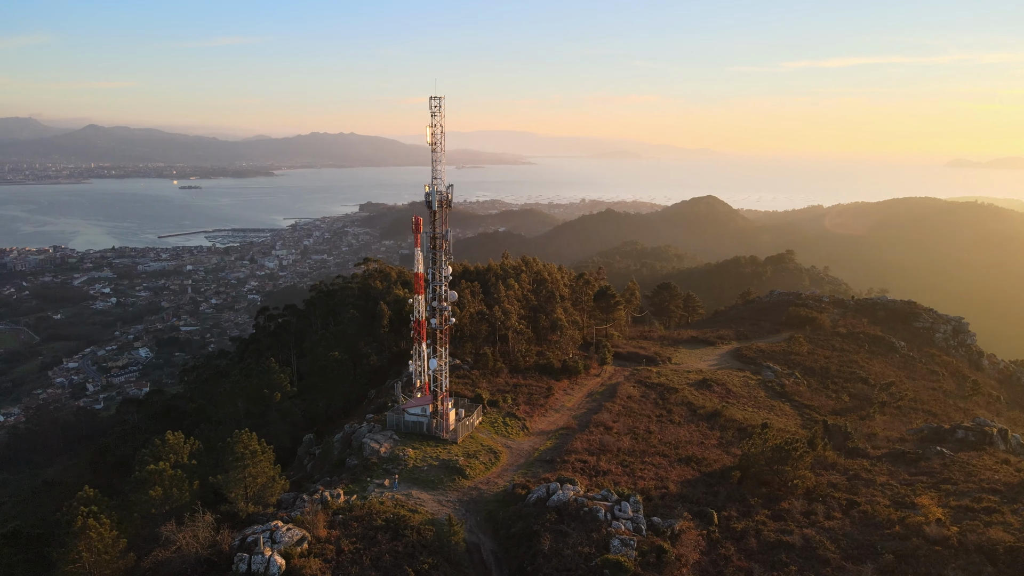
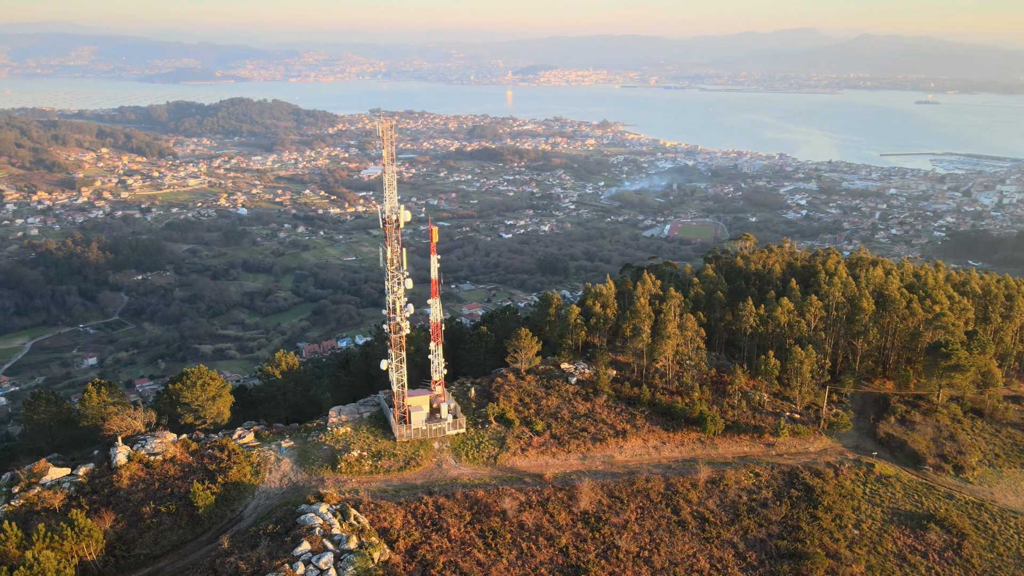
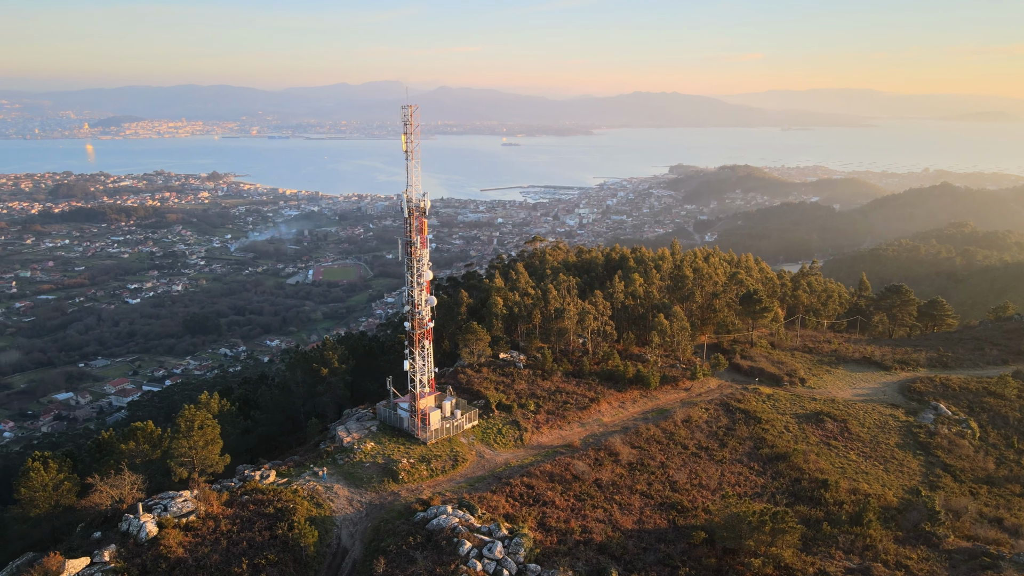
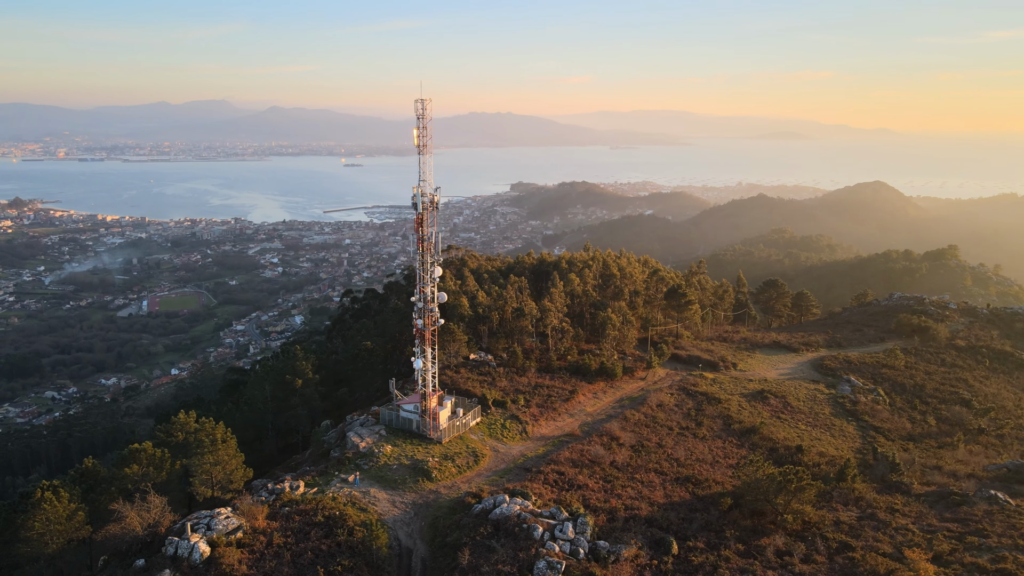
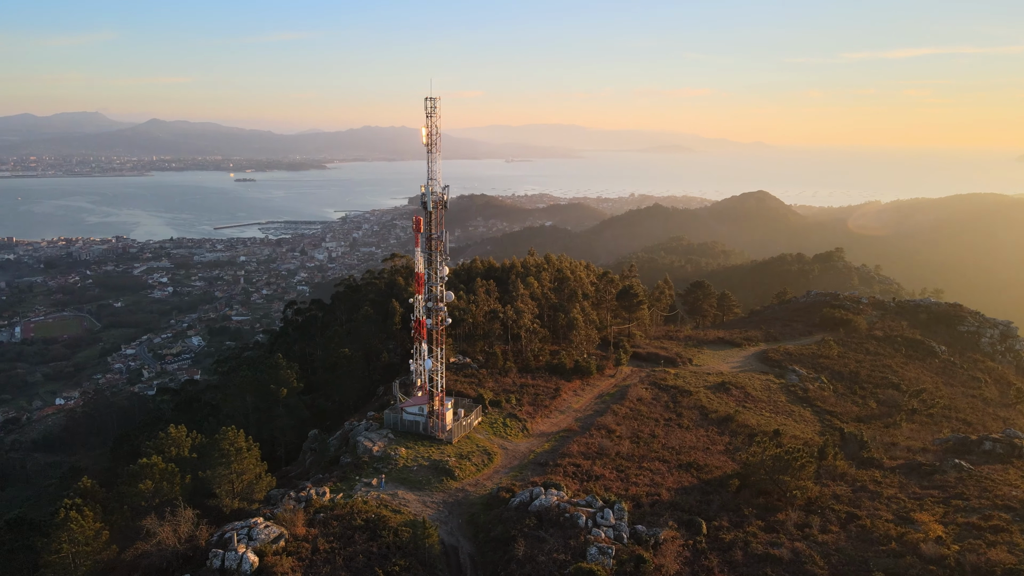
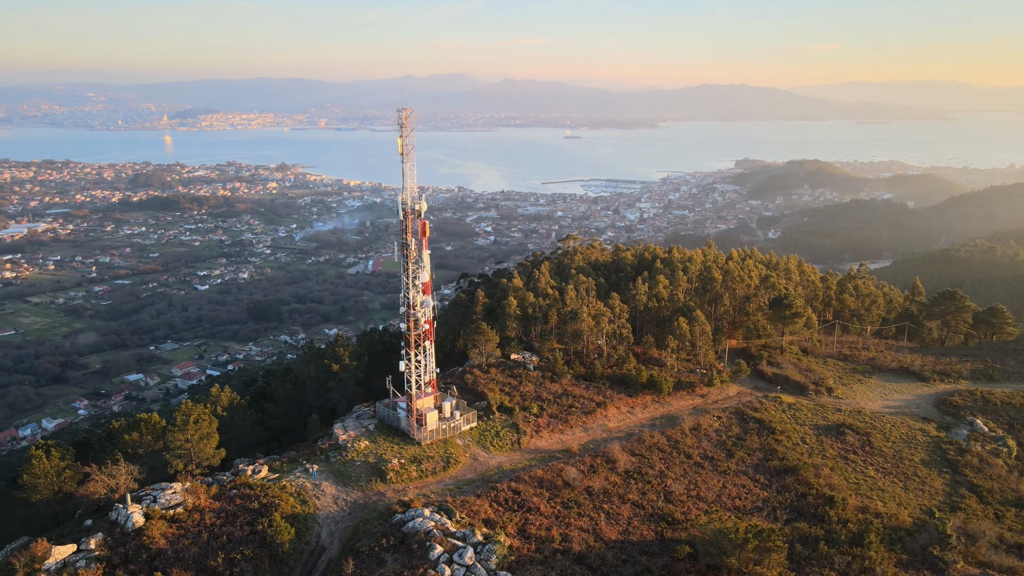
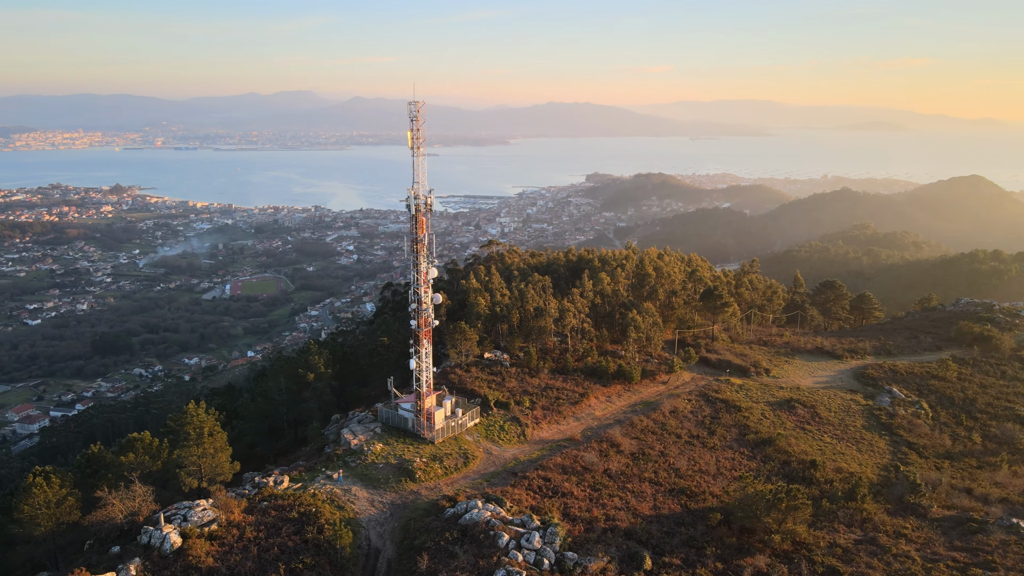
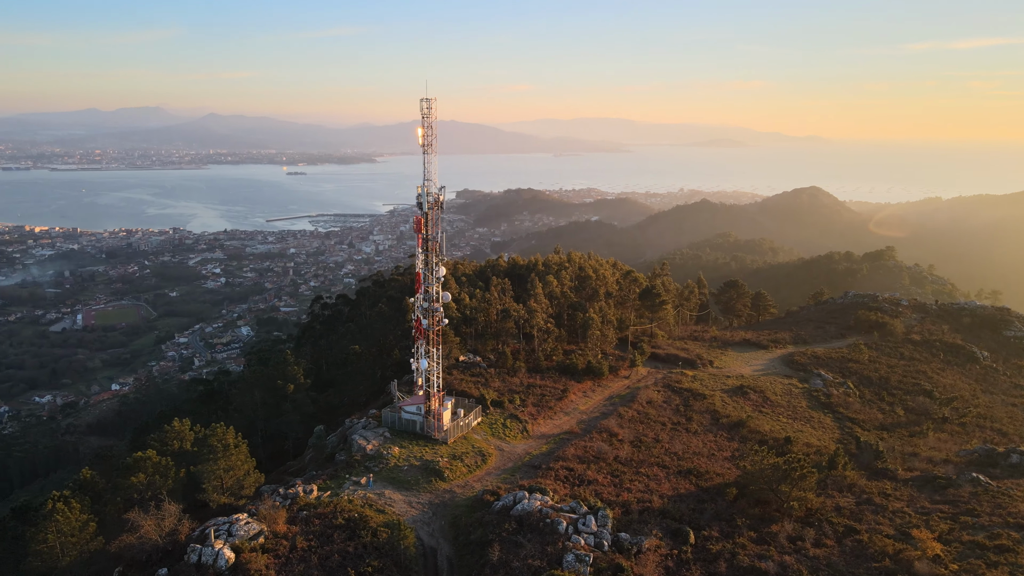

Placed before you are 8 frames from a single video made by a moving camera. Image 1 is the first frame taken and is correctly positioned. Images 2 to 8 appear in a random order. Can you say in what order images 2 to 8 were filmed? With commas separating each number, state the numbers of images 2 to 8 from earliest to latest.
5, 8, 4, 7, 3, 6, 2
